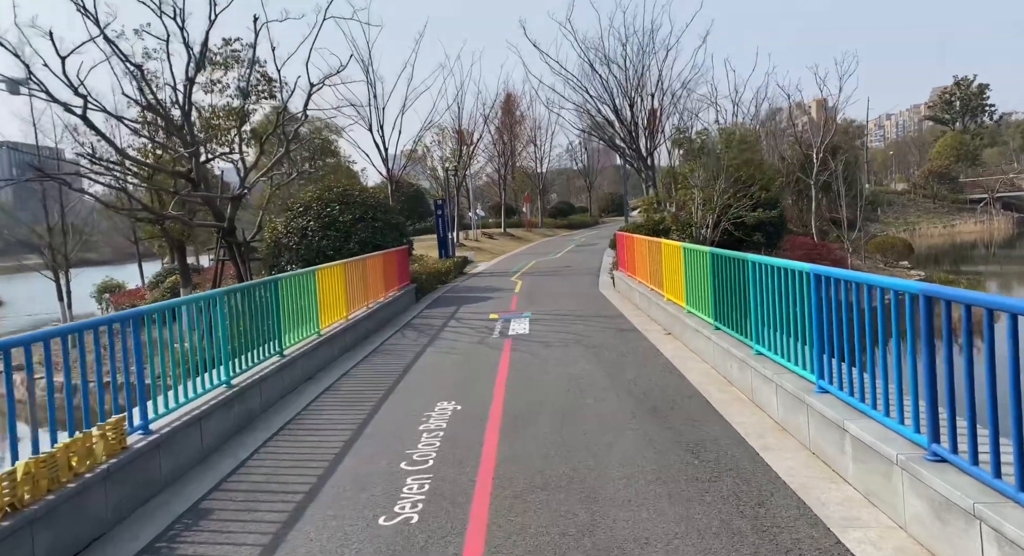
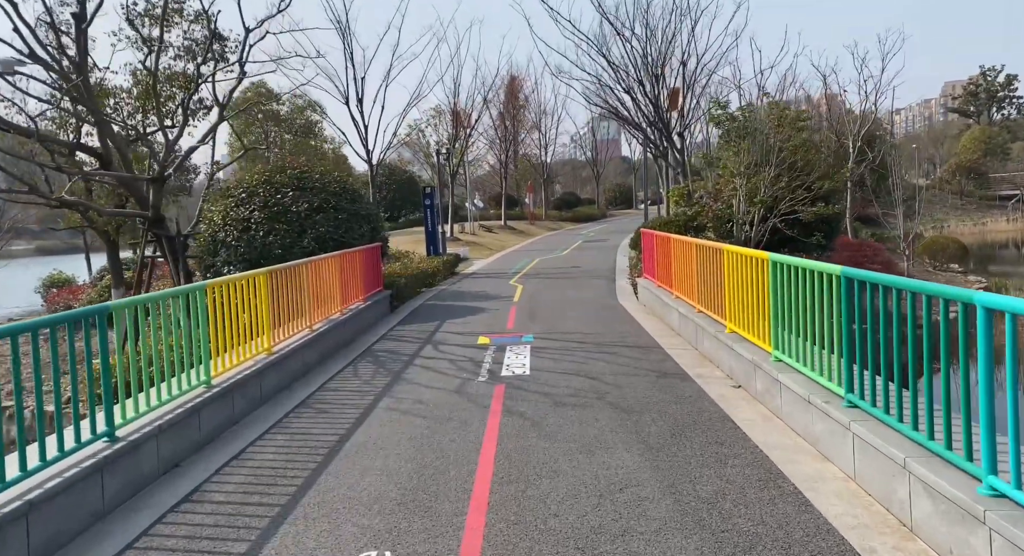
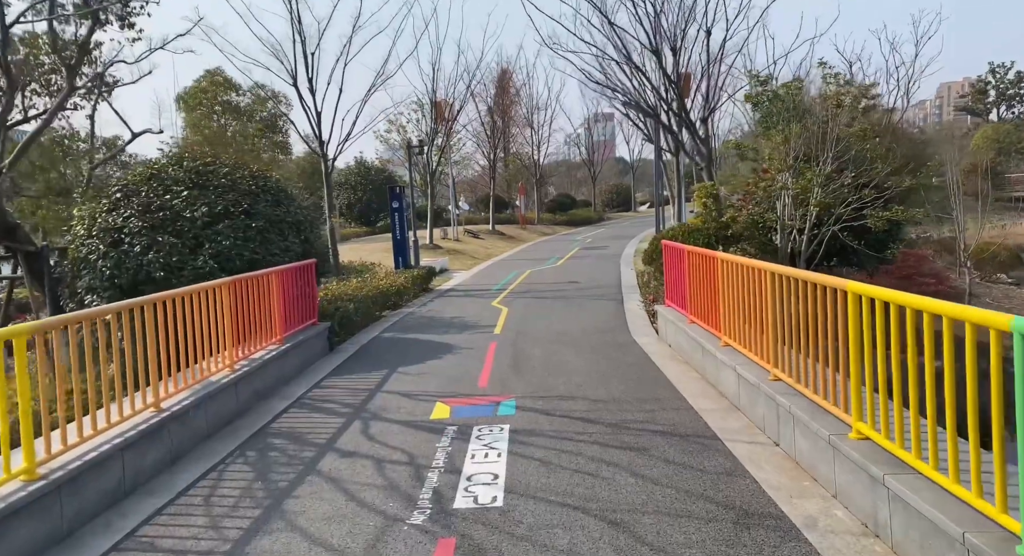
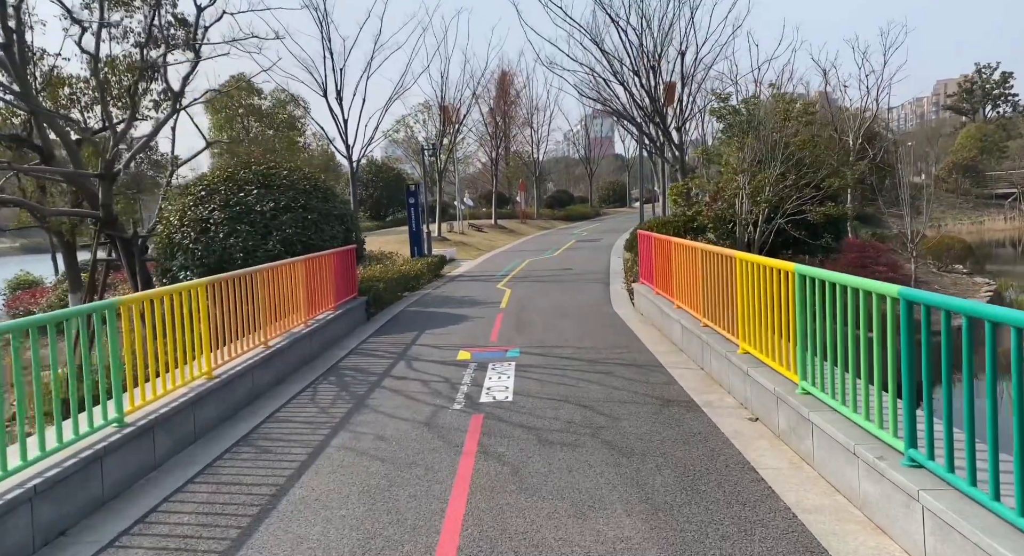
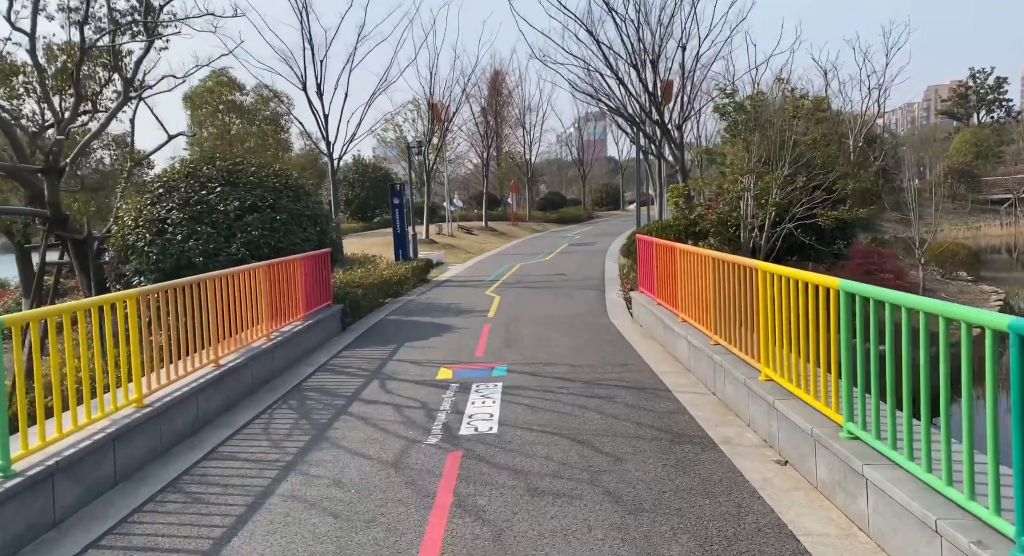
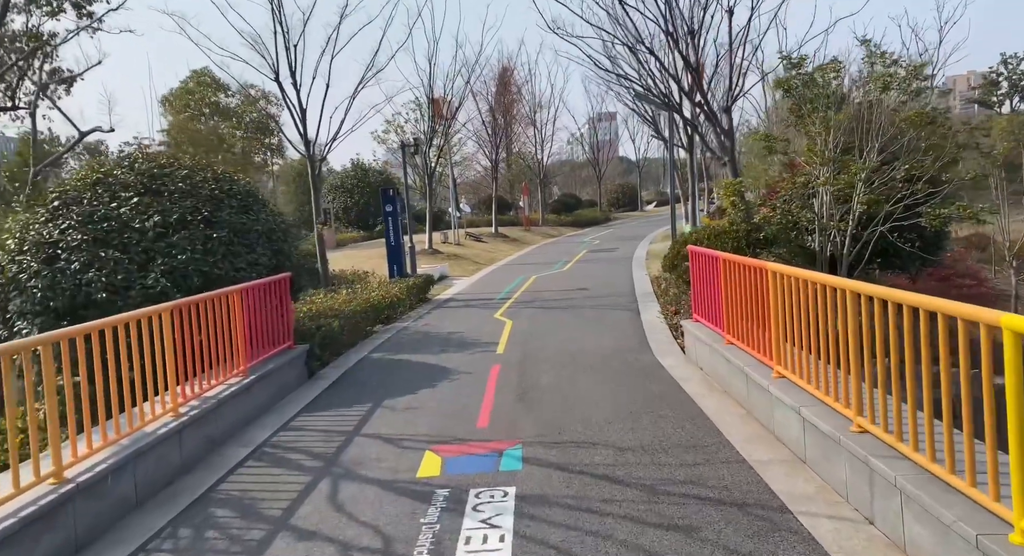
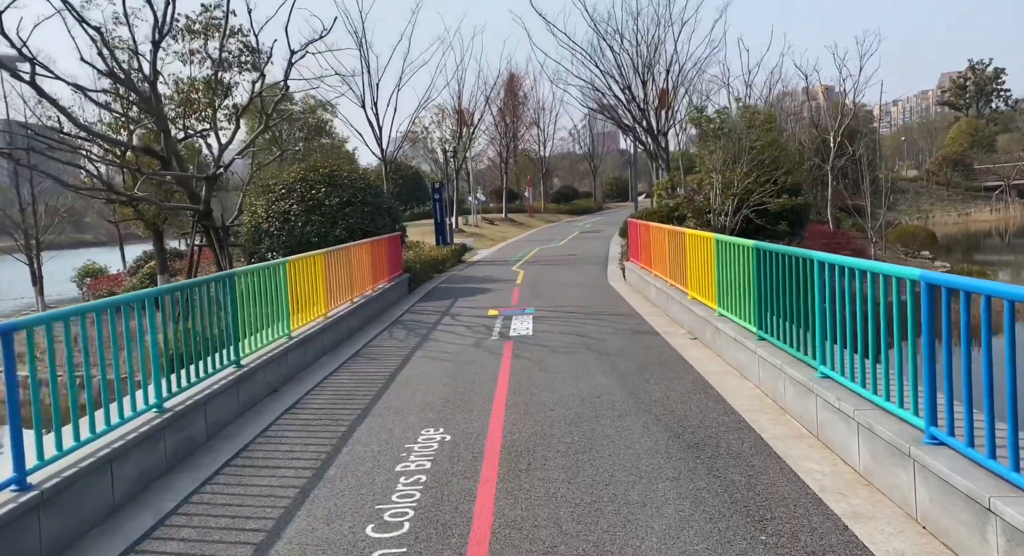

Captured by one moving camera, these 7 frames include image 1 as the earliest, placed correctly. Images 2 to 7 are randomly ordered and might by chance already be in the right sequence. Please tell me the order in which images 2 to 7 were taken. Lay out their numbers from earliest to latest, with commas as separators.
7, 2, 4, 5, 3, 6
